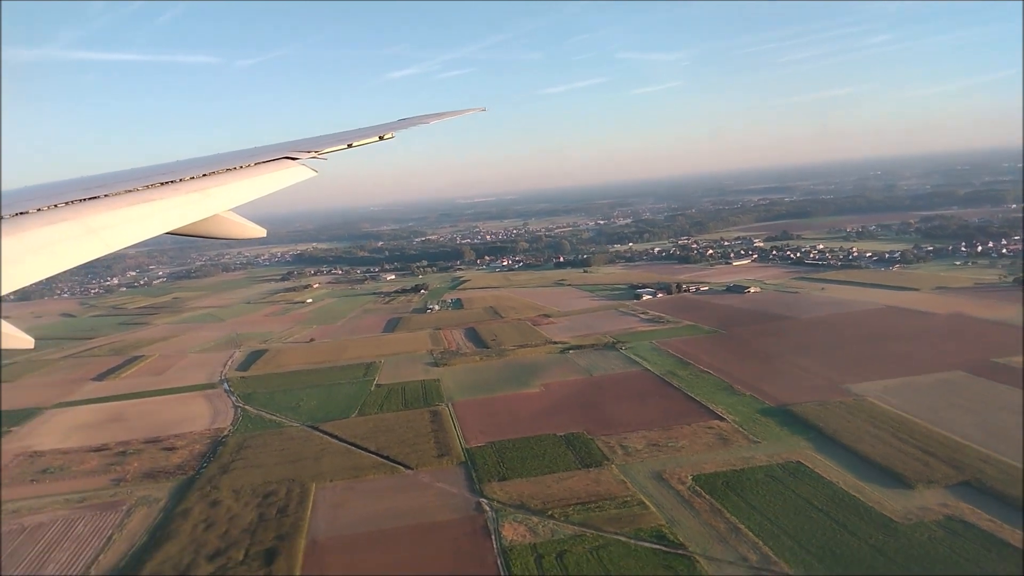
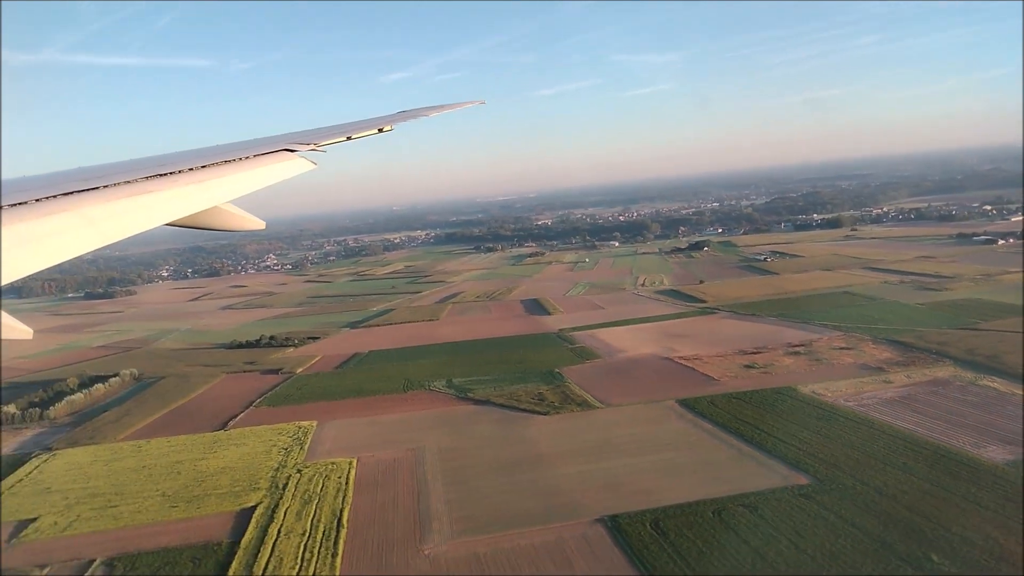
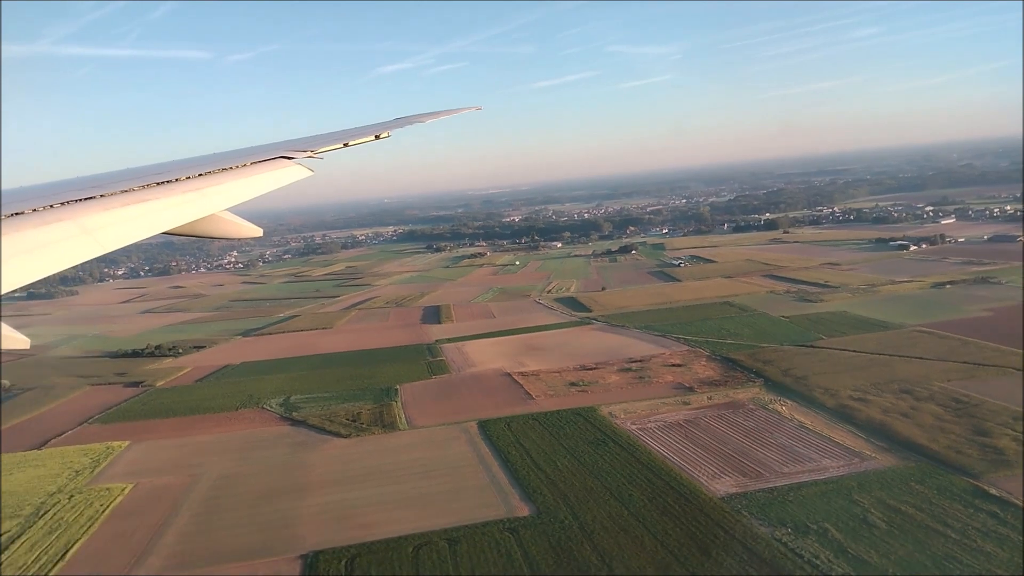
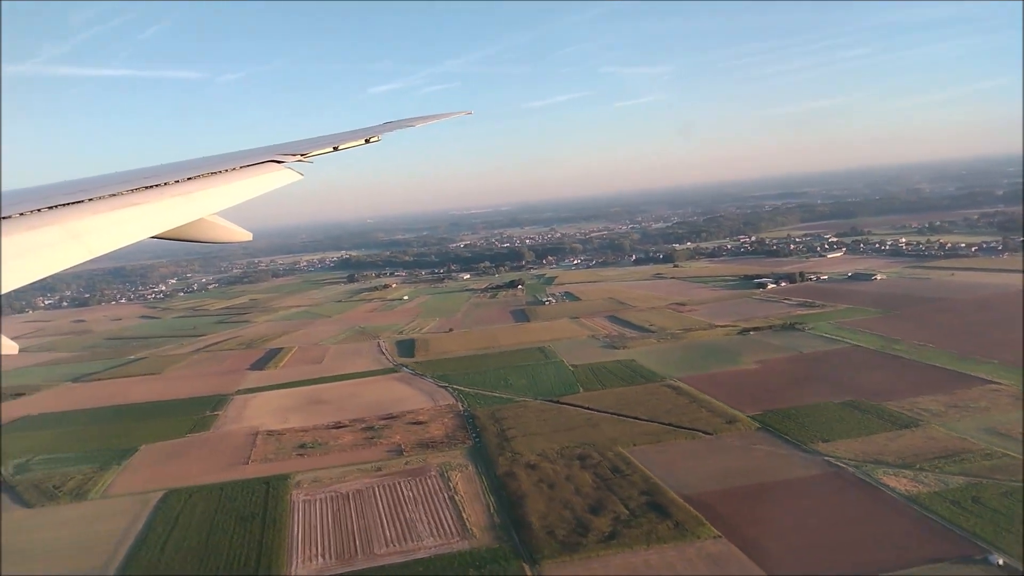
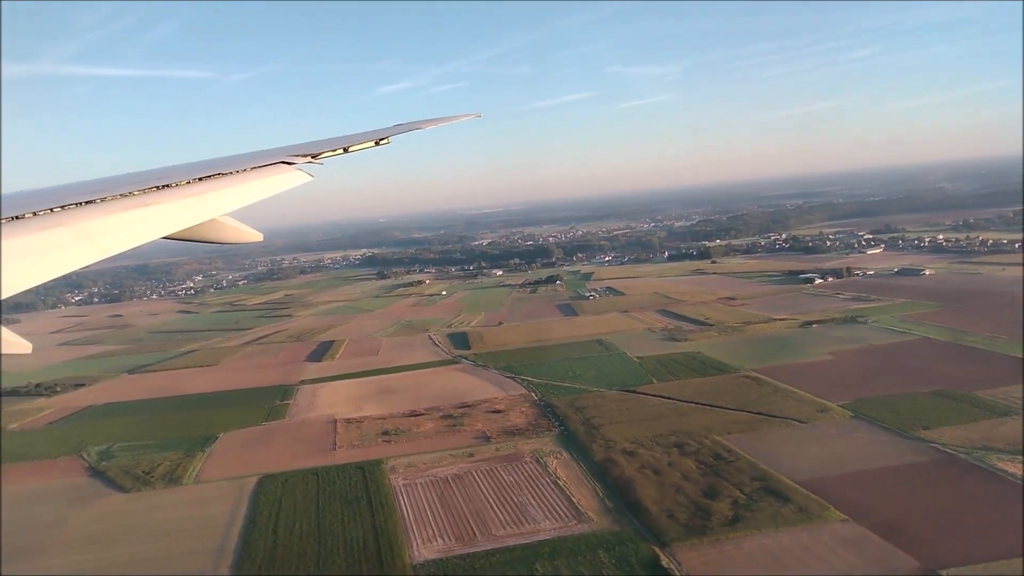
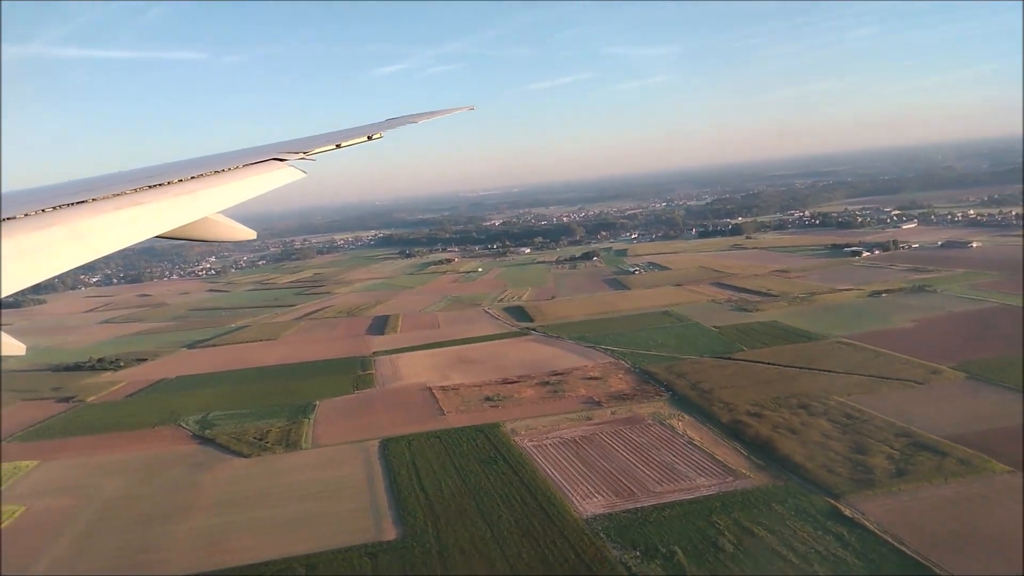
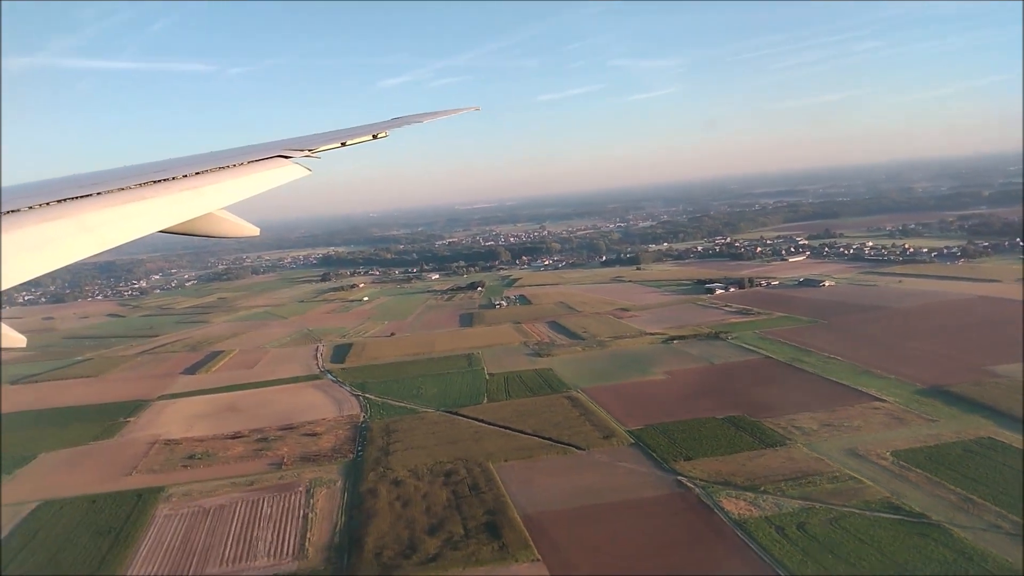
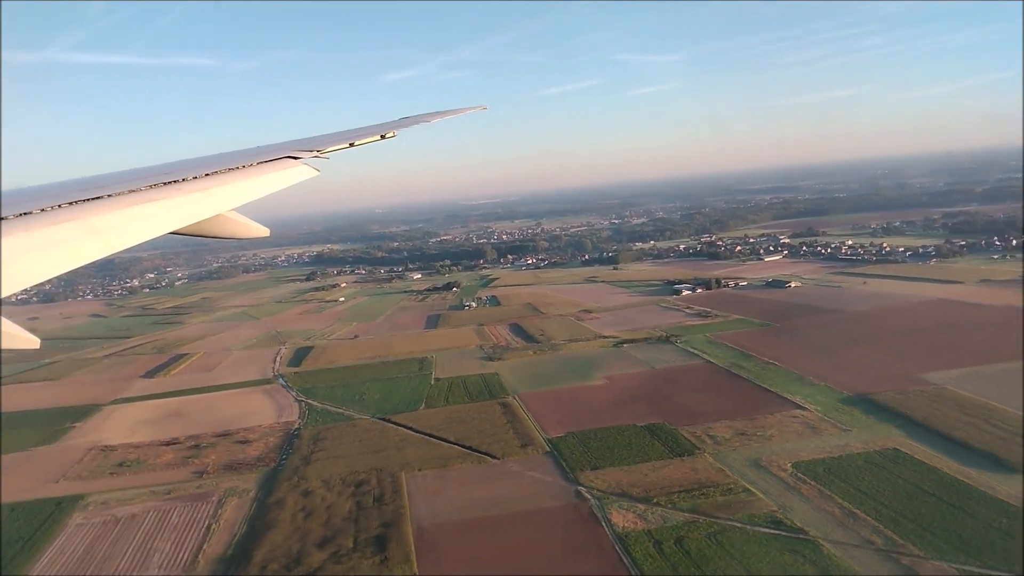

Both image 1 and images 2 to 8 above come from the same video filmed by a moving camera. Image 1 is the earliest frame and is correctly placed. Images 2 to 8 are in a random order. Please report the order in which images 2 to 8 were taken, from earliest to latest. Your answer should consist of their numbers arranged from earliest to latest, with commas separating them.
8, 7, 4, 5, 6, 3, 2
